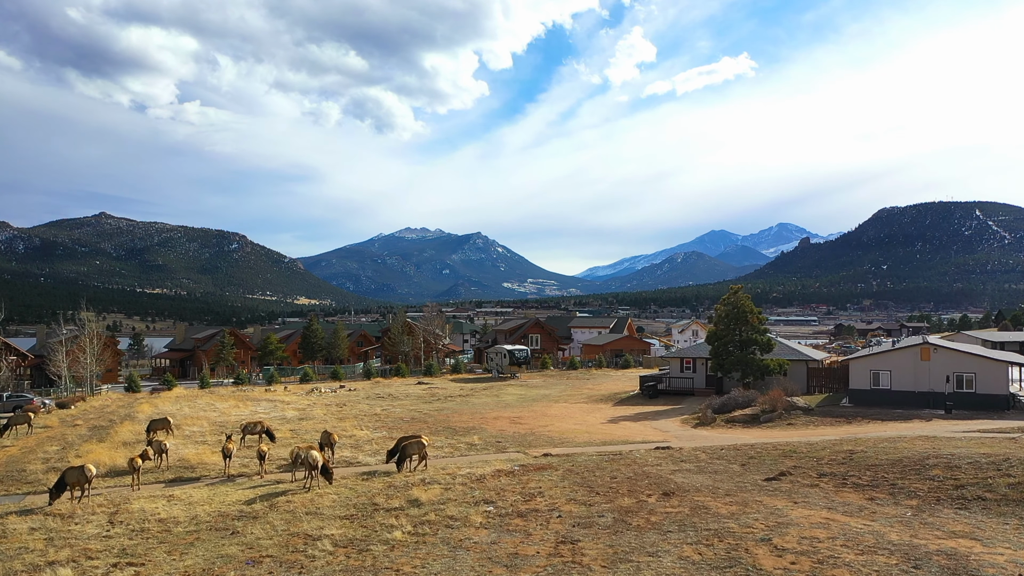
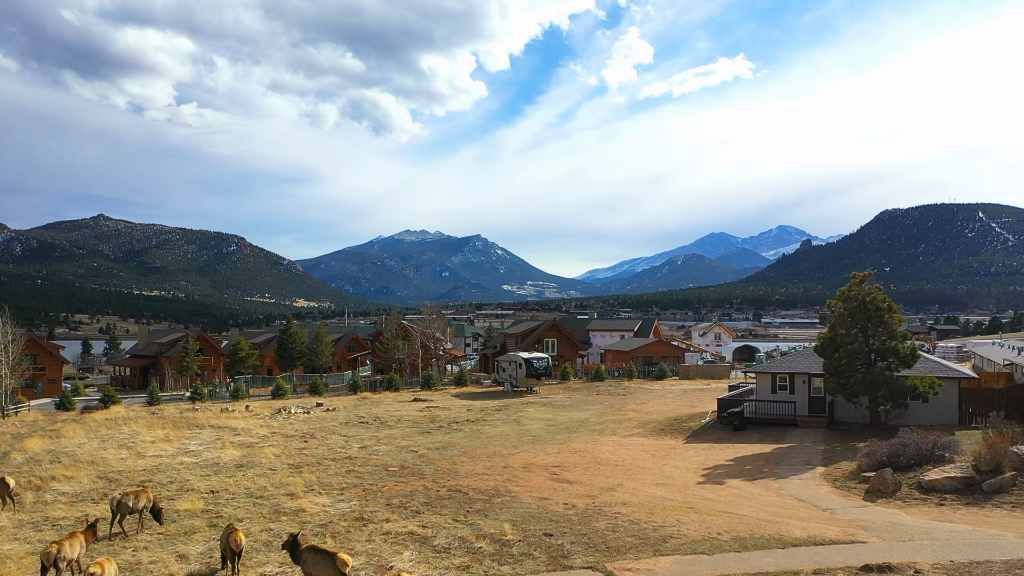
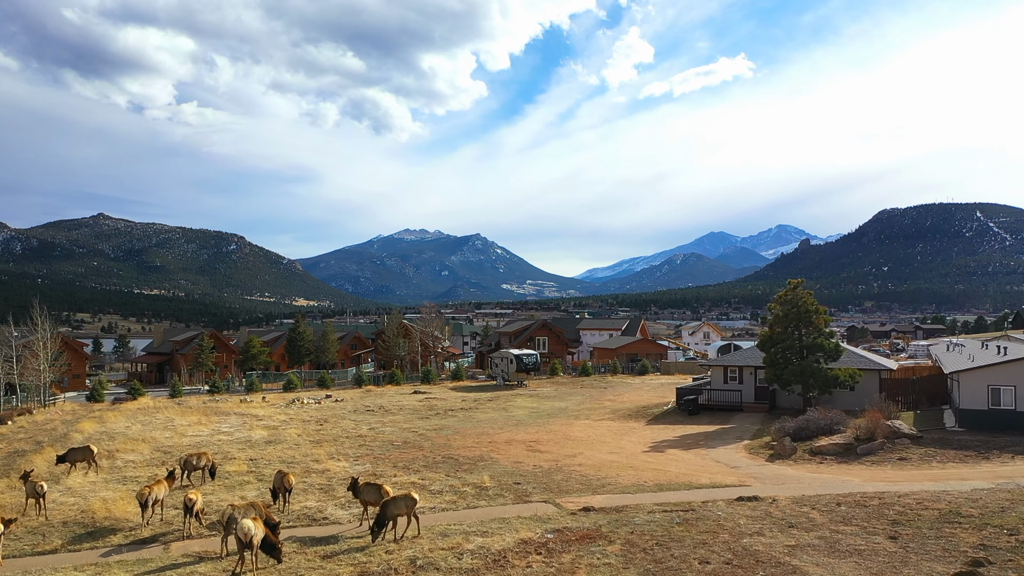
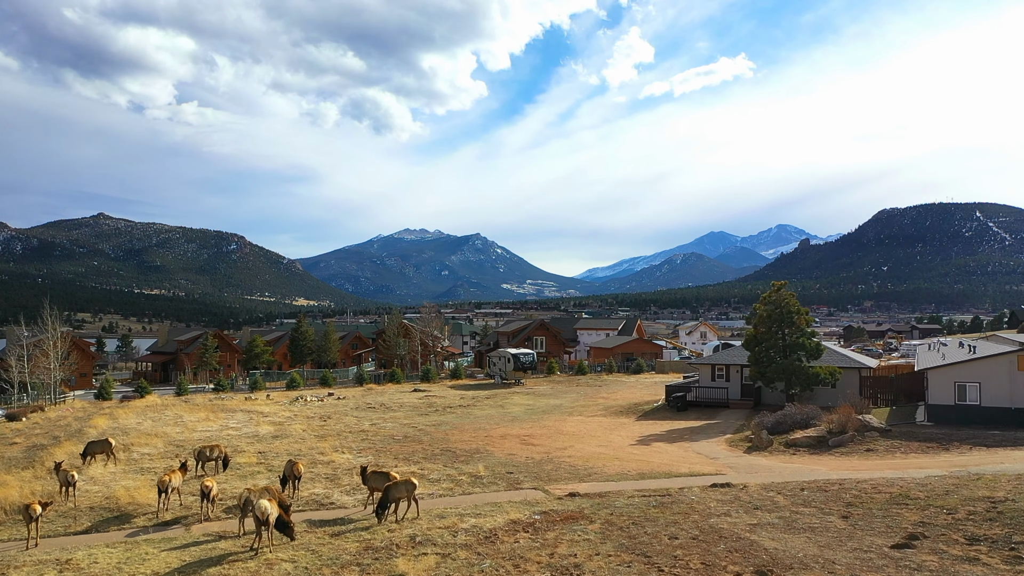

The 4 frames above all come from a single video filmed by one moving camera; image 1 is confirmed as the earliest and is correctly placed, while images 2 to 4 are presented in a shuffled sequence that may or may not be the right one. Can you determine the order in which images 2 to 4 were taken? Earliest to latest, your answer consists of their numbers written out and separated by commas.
4, 3, 2
